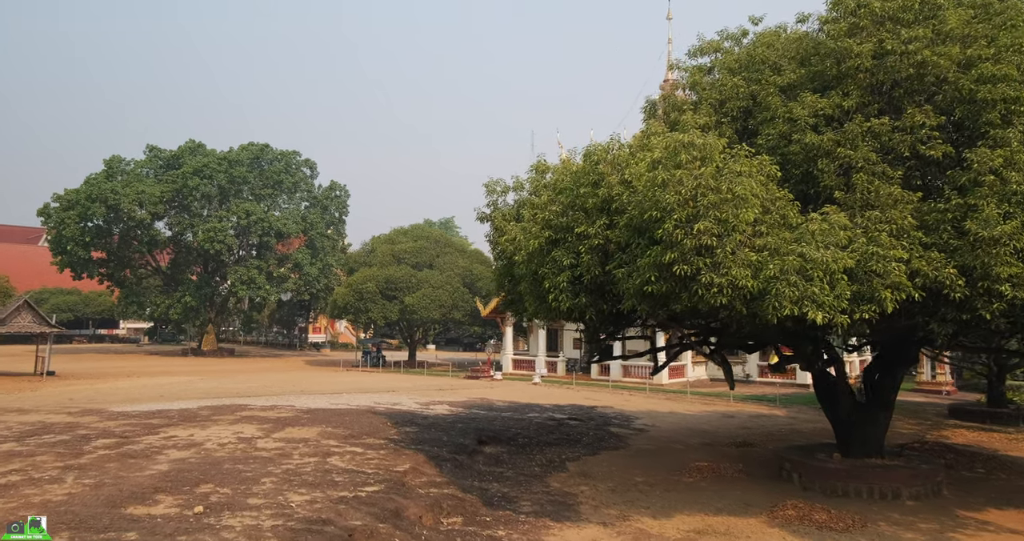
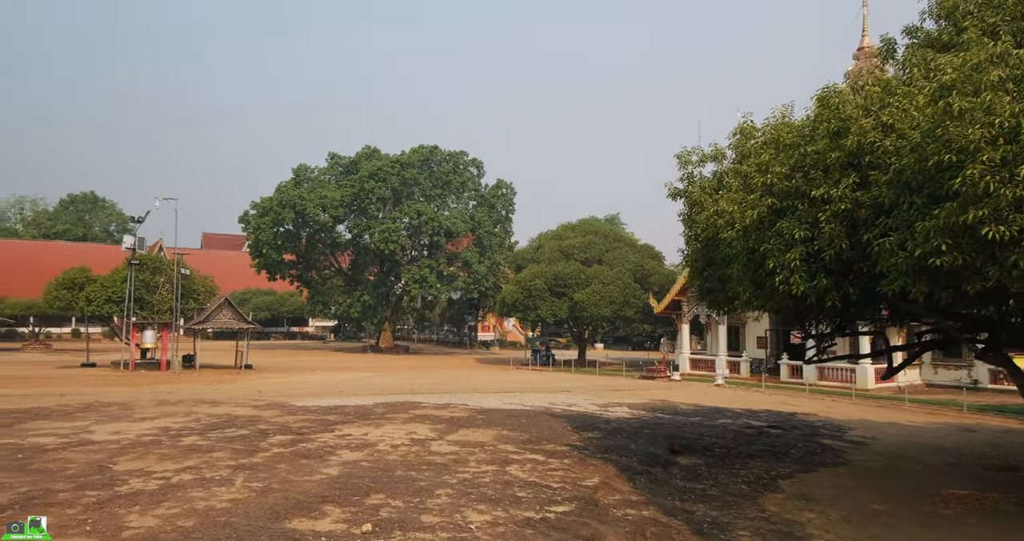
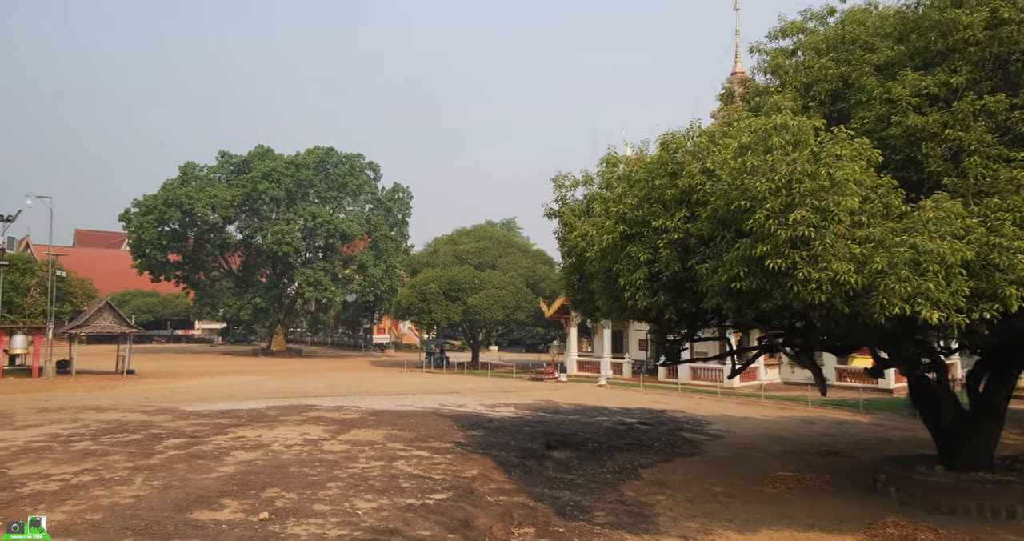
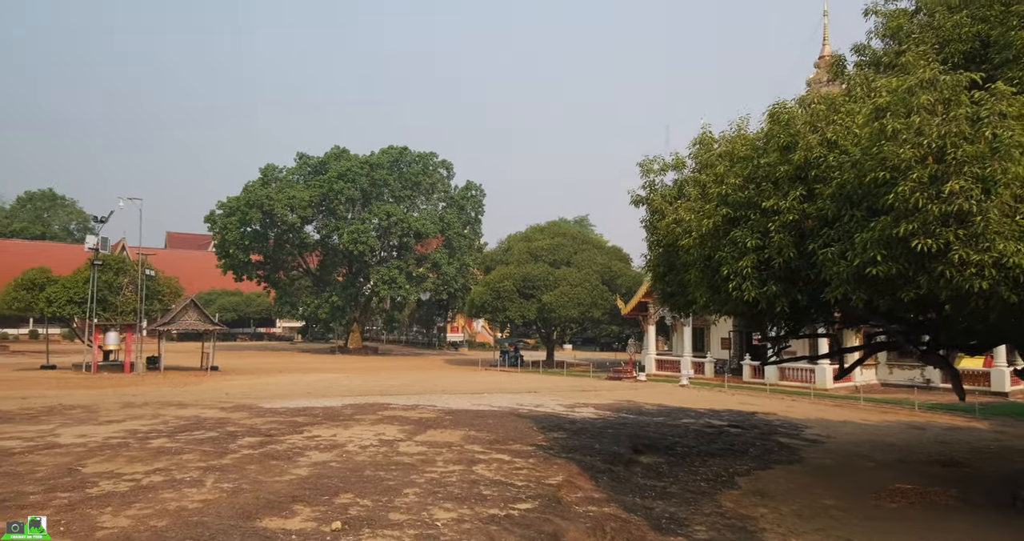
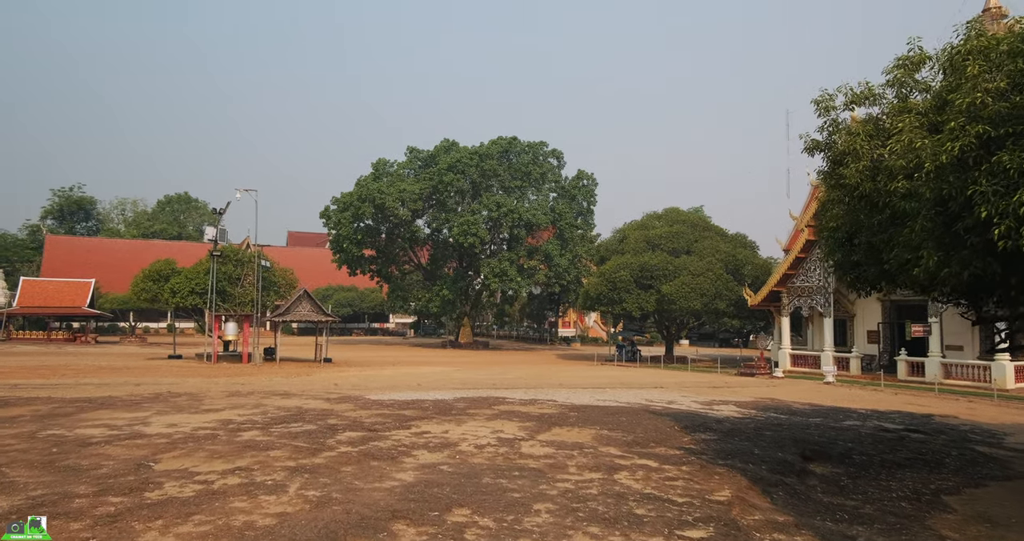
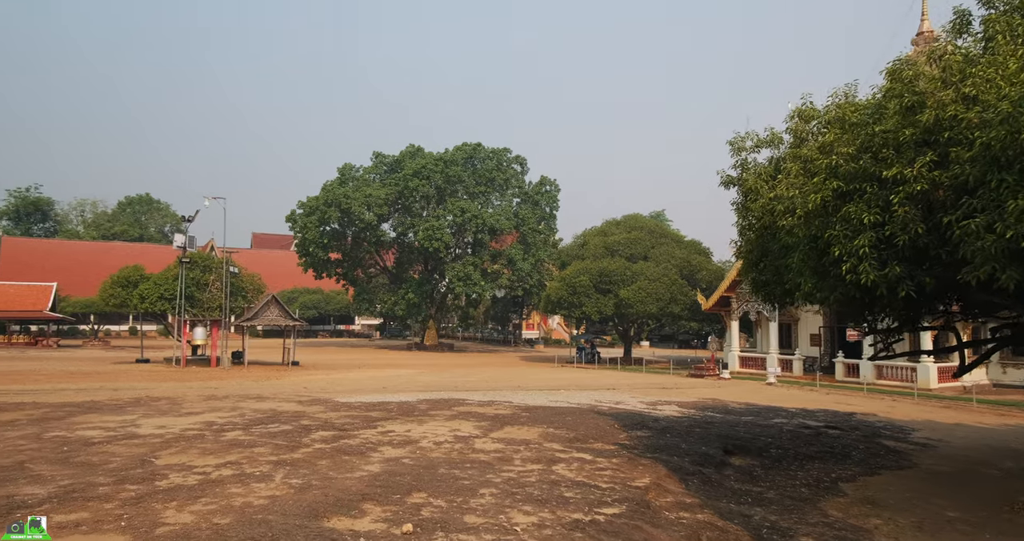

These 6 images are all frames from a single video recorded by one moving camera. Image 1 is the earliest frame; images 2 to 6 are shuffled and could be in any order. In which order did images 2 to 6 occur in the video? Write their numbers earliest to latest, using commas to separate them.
3, 4, 2, 6, 5
